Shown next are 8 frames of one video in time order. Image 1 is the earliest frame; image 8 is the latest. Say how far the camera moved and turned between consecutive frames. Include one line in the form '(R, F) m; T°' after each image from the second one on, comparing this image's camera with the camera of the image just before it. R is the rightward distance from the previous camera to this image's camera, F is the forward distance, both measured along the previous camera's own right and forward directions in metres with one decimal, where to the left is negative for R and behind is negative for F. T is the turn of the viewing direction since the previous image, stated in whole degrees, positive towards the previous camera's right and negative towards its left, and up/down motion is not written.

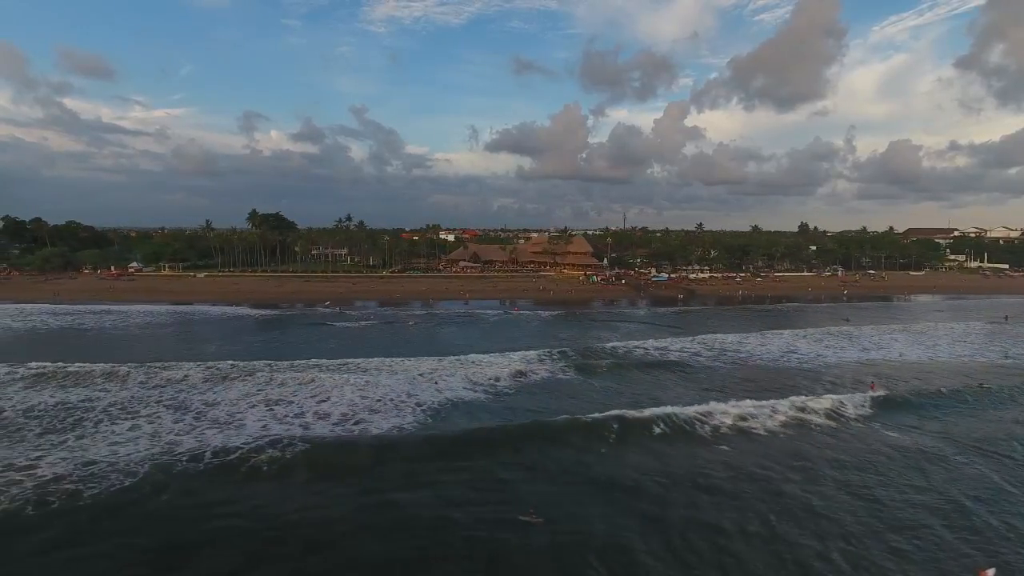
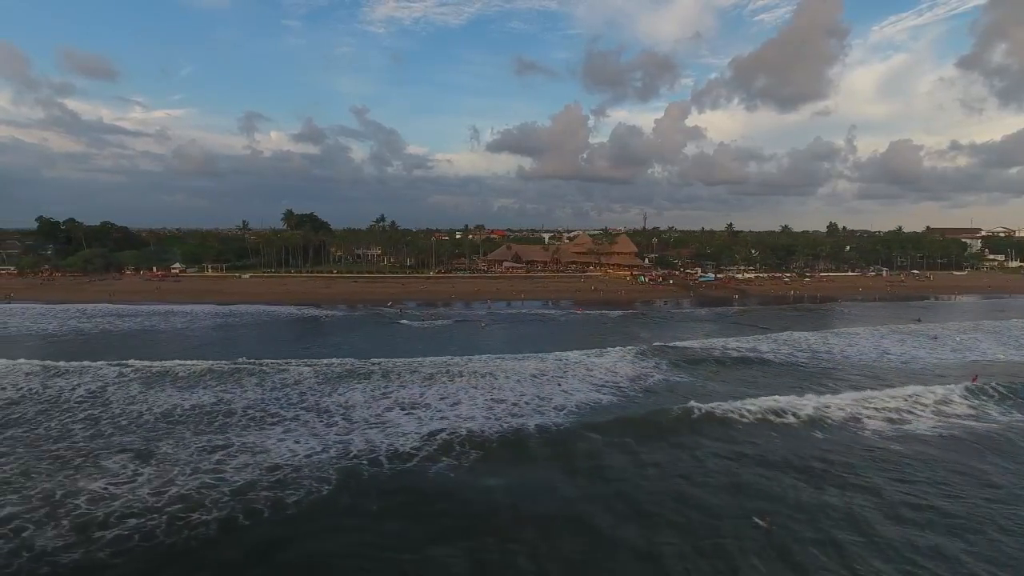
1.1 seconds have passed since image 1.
(-2.3, +0.2) m; 0°
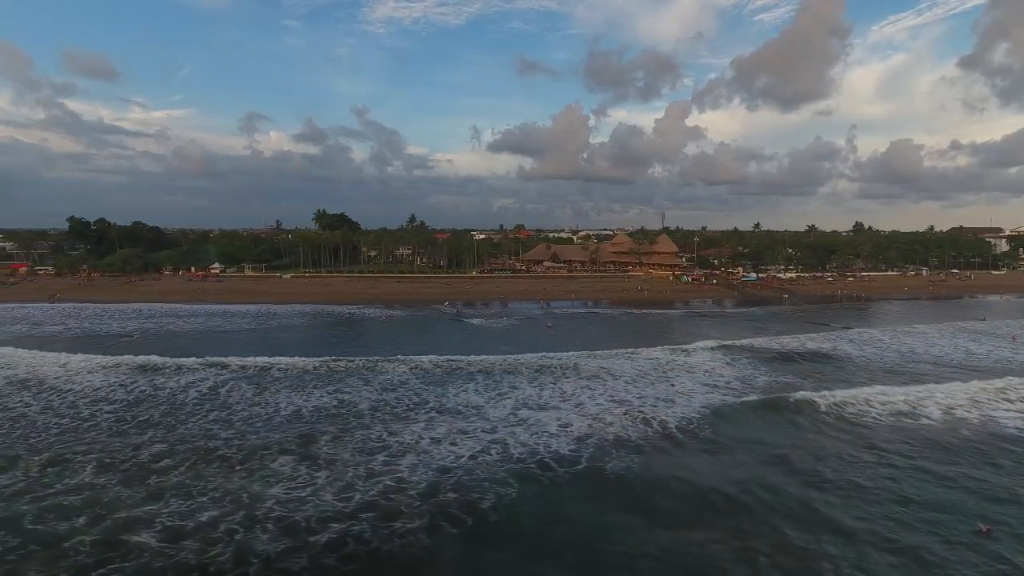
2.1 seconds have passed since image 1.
(-2.0, +0.2) m; 0°
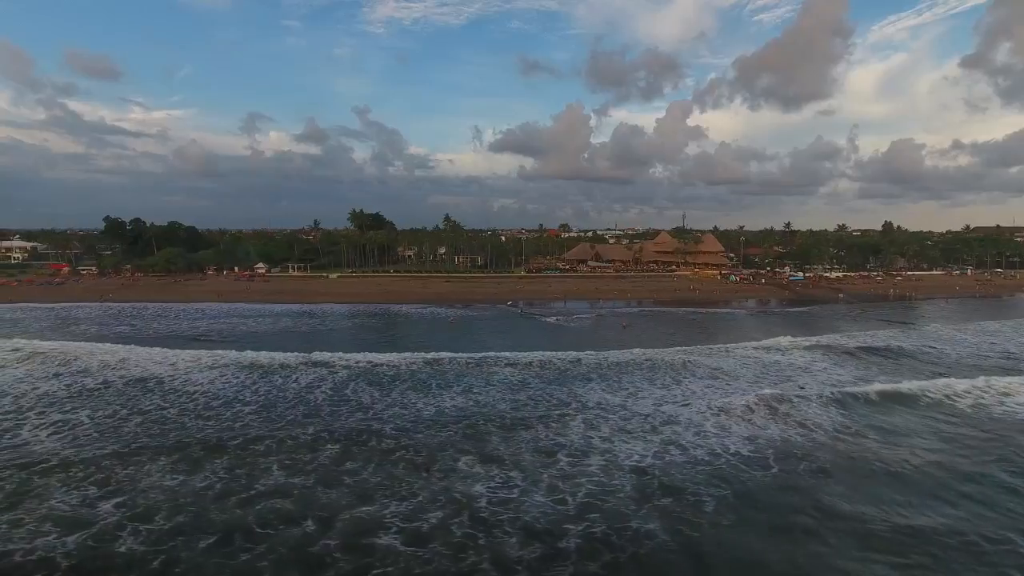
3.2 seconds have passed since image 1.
(-2.2, +0.2) m; 0°
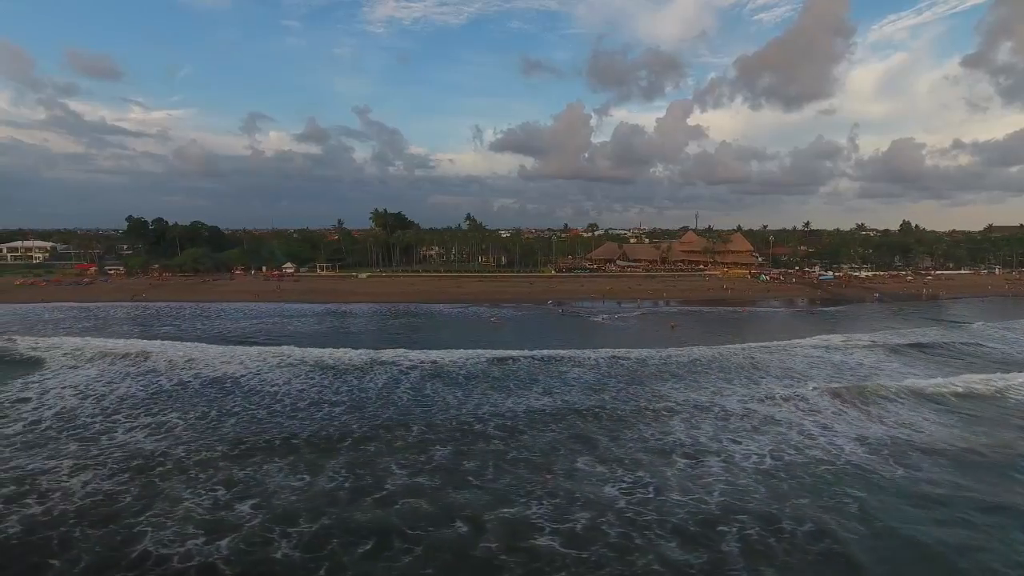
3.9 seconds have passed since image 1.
(-1.4, +0.1) m; 0°
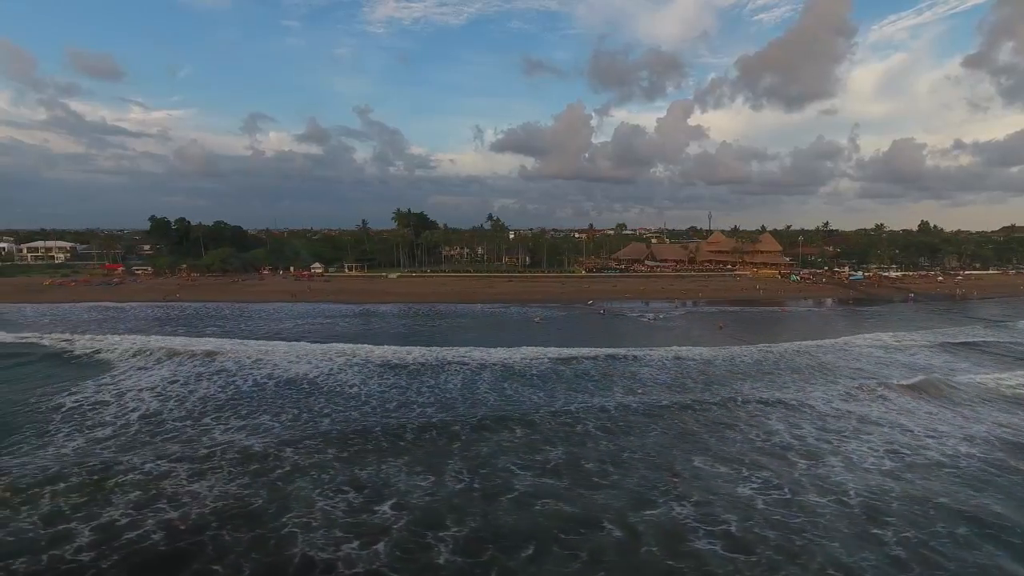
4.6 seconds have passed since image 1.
(-1.4, +0.1) m; 0°
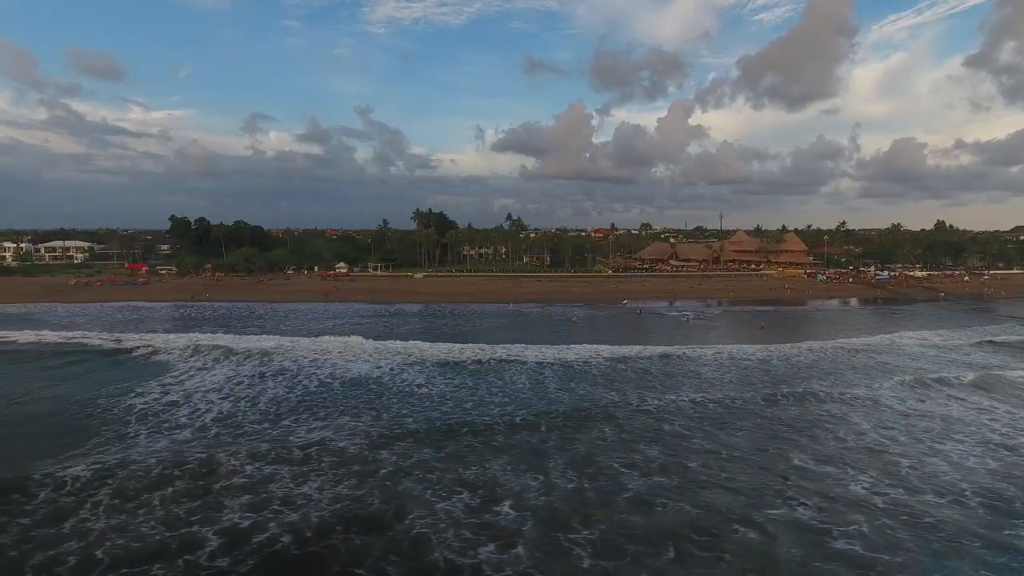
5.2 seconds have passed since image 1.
(-1.2, +0.1) m; 0°
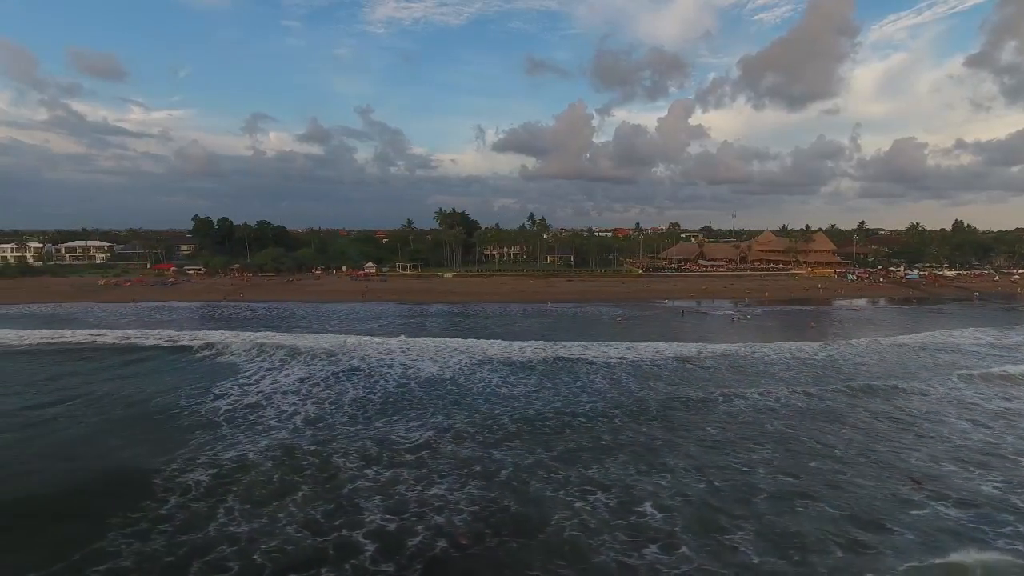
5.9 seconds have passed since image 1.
(-1.3, +0.1) m; 0°
